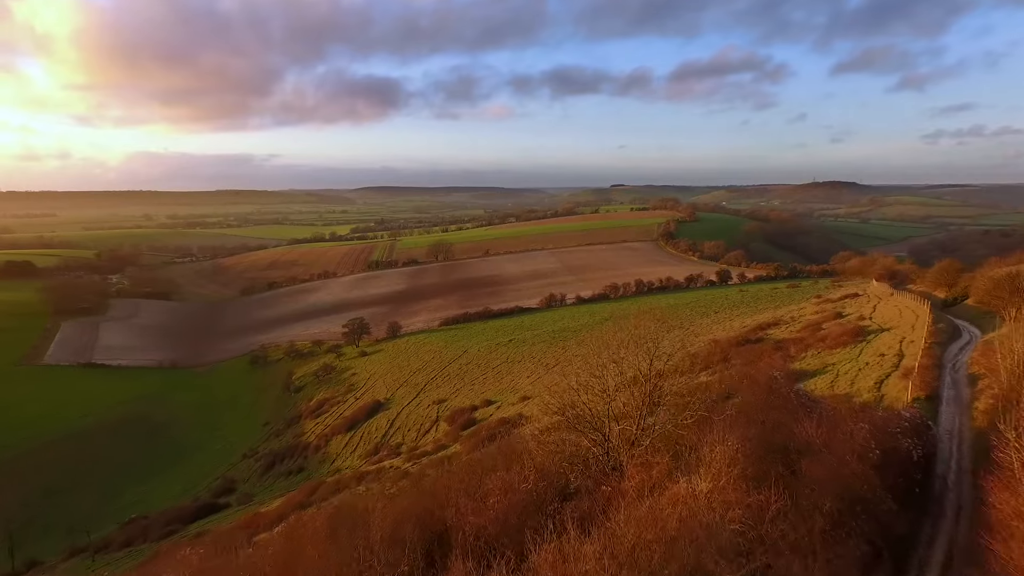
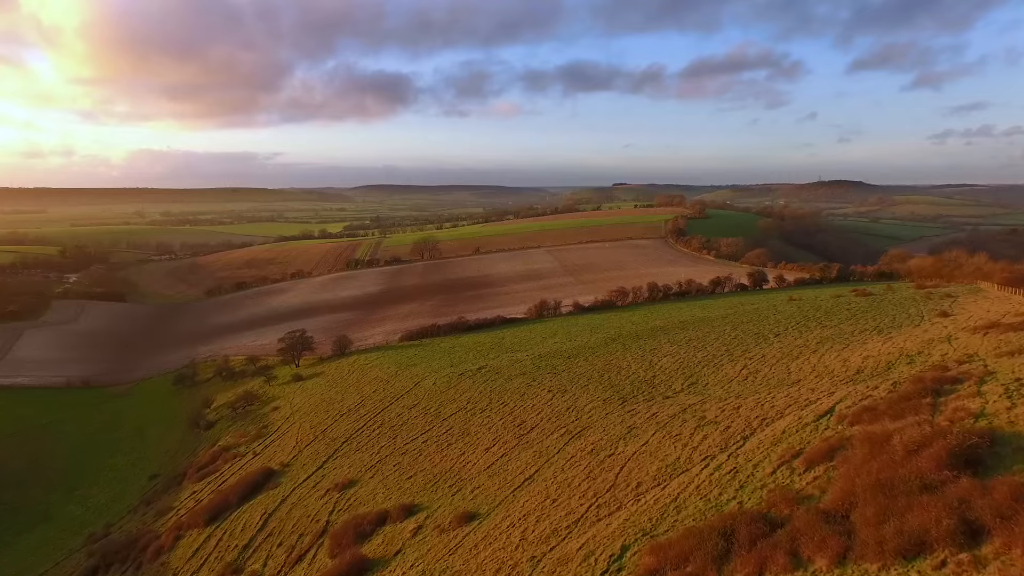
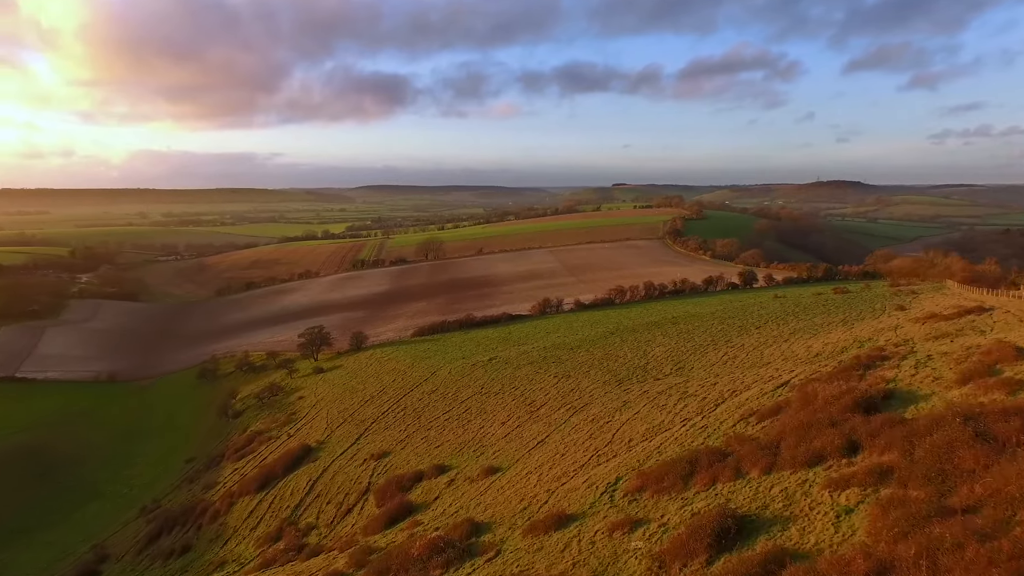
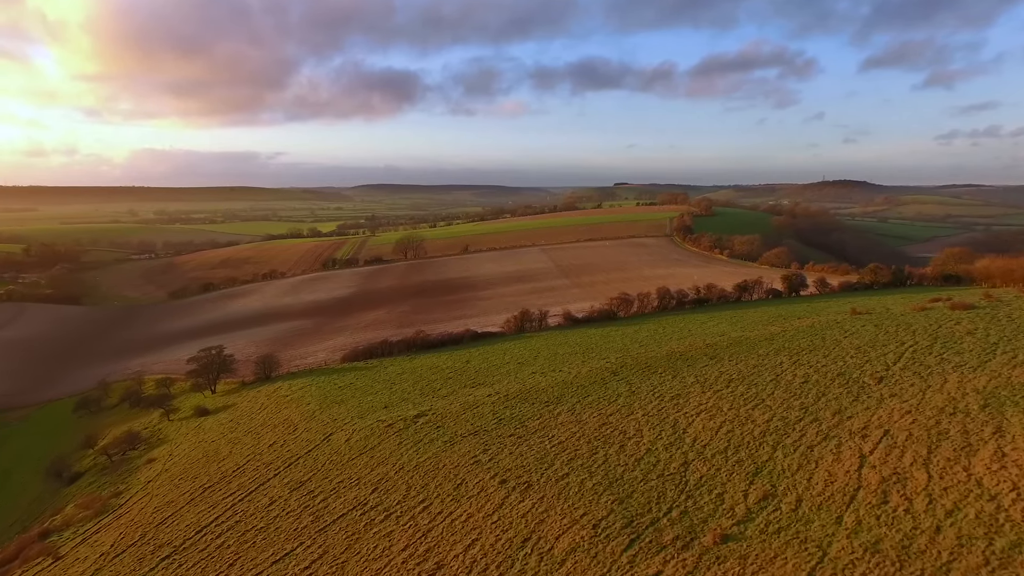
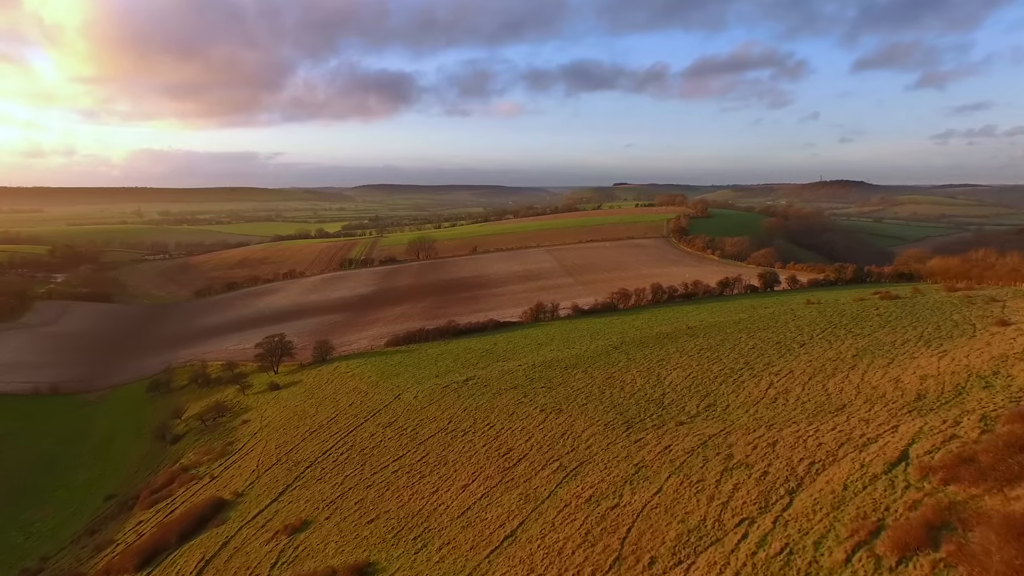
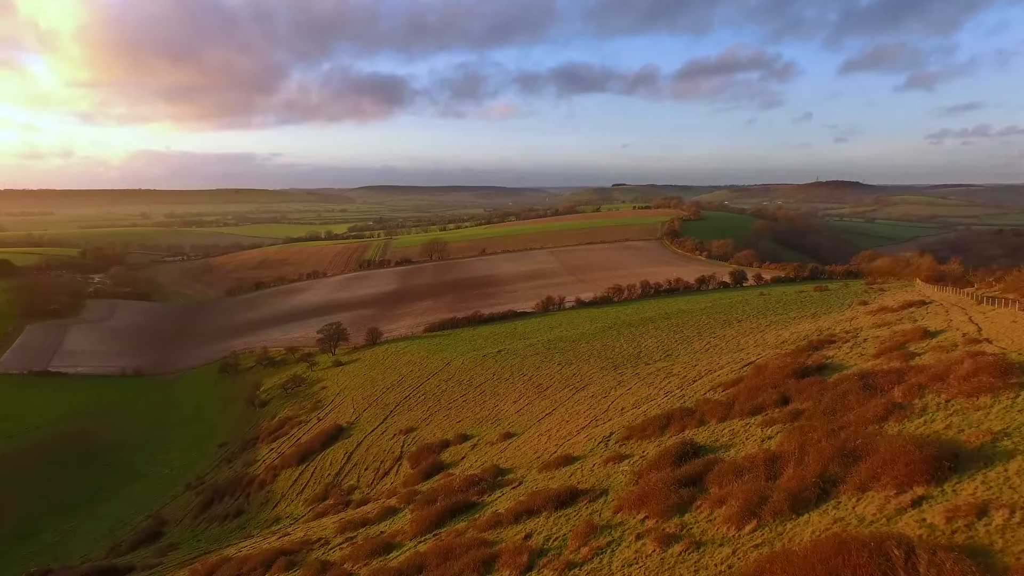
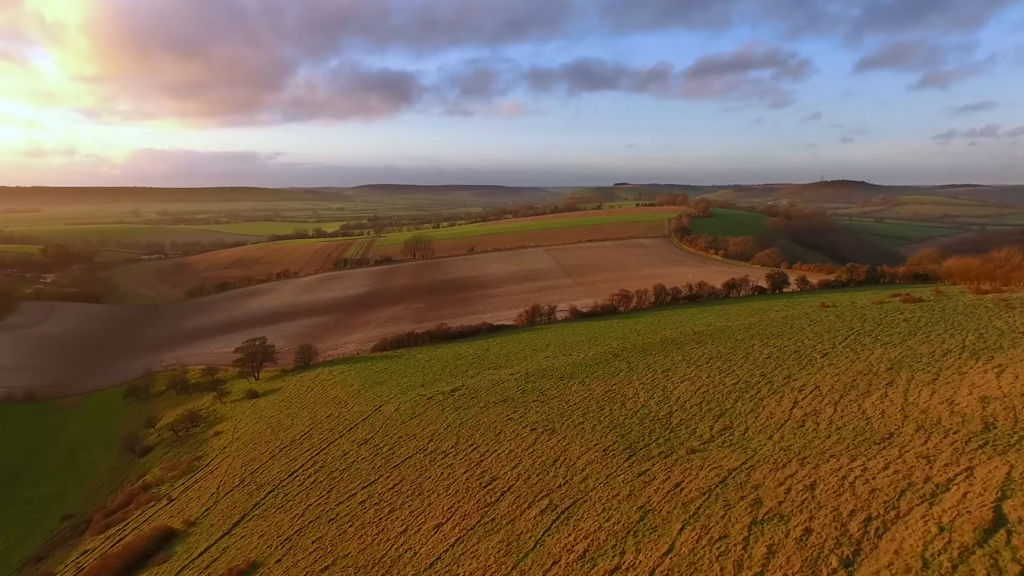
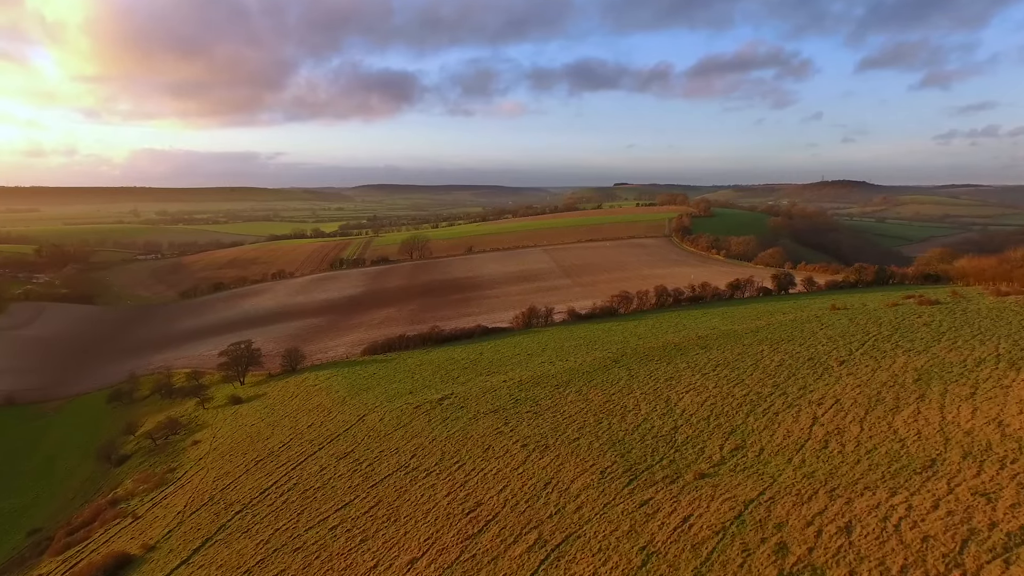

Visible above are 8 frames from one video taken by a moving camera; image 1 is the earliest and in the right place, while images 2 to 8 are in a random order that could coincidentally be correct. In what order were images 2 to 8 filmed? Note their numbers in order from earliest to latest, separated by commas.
6, 3, 2, 5, 7, 8, 4
